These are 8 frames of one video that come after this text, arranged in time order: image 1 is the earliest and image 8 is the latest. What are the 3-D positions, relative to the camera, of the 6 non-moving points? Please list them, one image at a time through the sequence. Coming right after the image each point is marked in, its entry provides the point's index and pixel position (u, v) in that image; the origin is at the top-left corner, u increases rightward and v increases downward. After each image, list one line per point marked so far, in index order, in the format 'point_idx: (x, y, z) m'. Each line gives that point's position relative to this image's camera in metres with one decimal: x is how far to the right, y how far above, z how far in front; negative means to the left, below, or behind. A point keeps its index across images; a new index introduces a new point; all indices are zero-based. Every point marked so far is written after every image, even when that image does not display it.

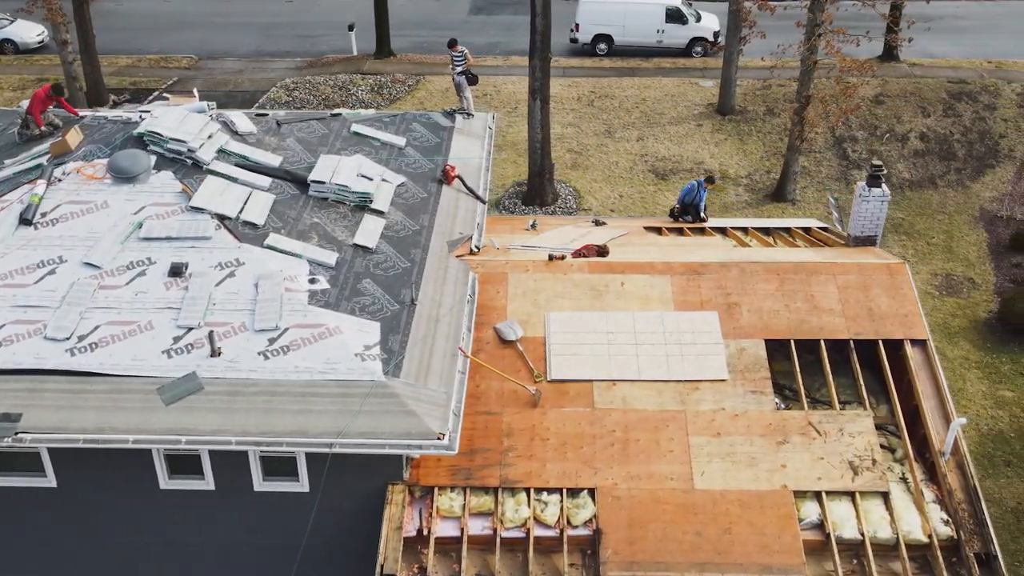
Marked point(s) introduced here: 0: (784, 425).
0: (+3.0, -1.5, +10.7) m
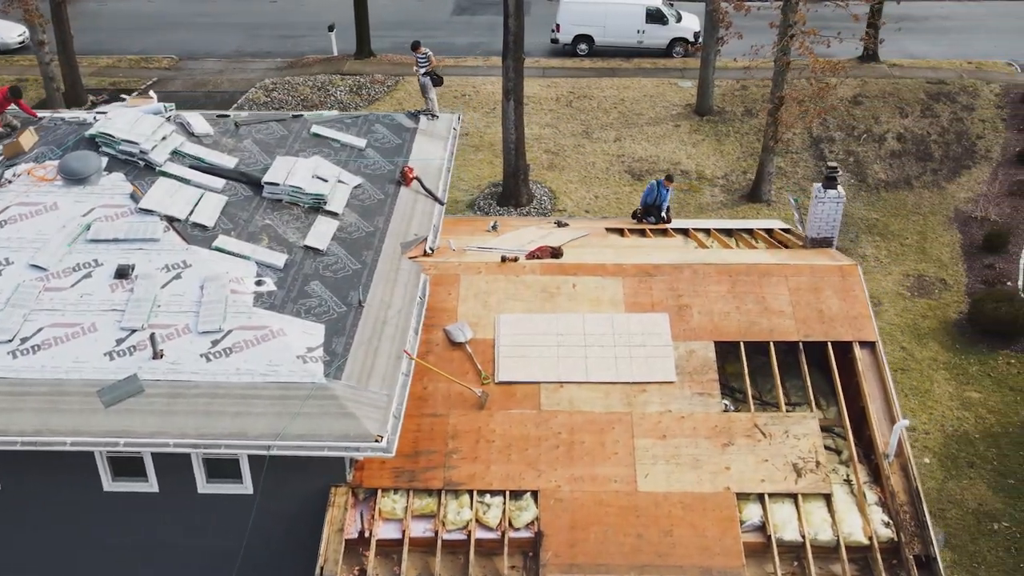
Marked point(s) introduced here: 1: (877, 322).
0: (+2.4, -1.5, +10.7) m
1: (+7.2, -0.7, +19.4) m
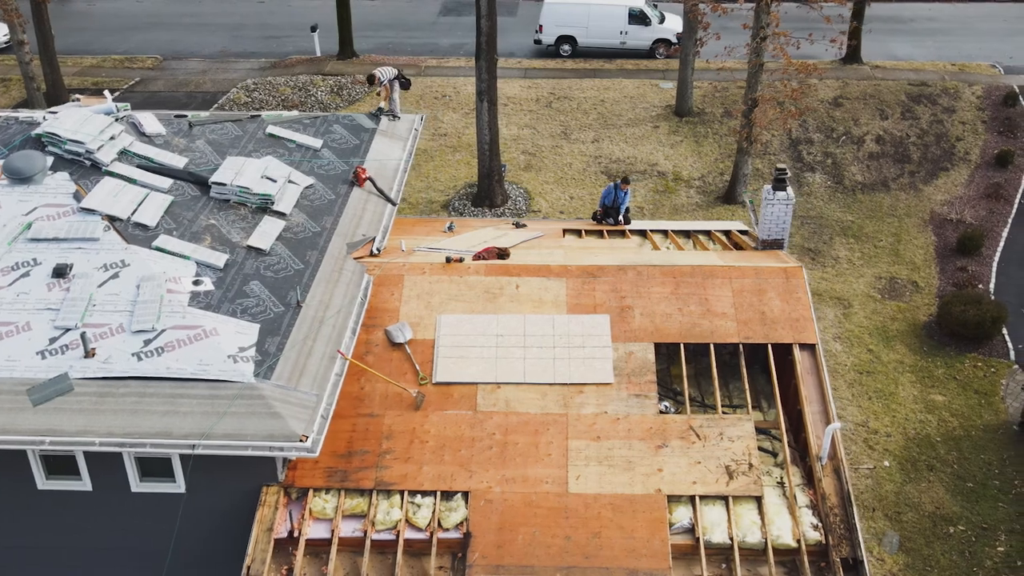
0: (+1.7, -1.5, +10.7) m
1: (+6.6, -0.7, +19.4) m
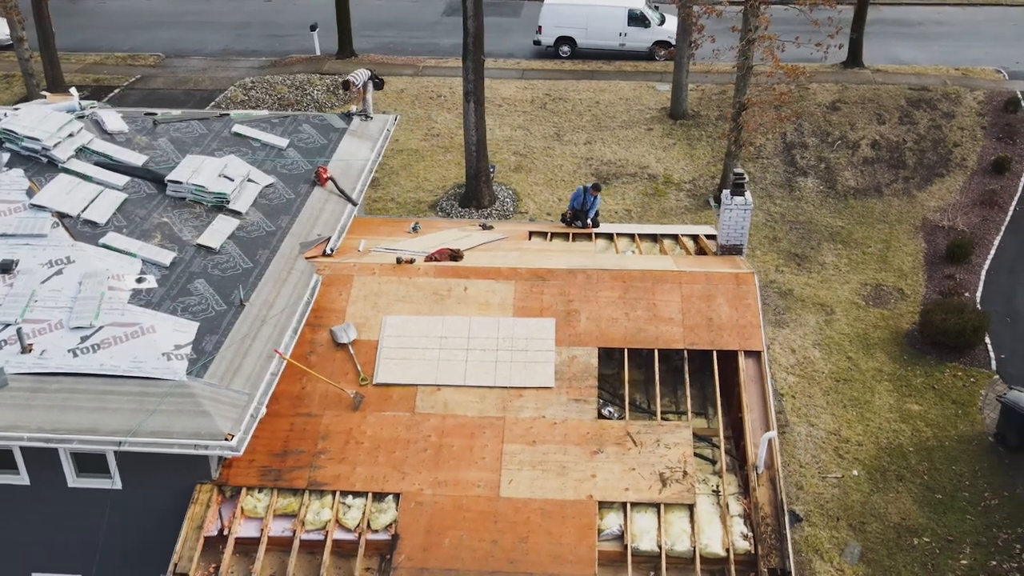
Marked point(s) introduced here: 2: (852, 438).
0: (+1.0, -1.6, +10.6) m
1: (+6.1, -0.8, +19.2) m
2: (+5.7, -2.5, +16.5) m
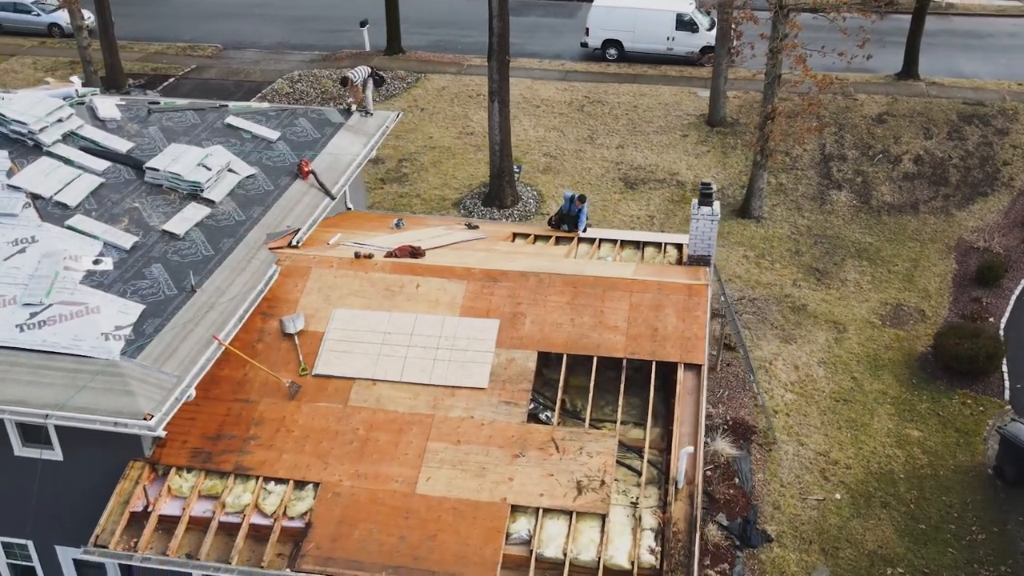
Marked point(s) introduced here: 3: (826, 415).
0: (+0.2, -1.6, +10.6) m
1: (+6.1, -1.2, +18.7) m
2: (+5.4, -2.8, +16.0) m
3: (+5.4, -2.2, +17.0) m
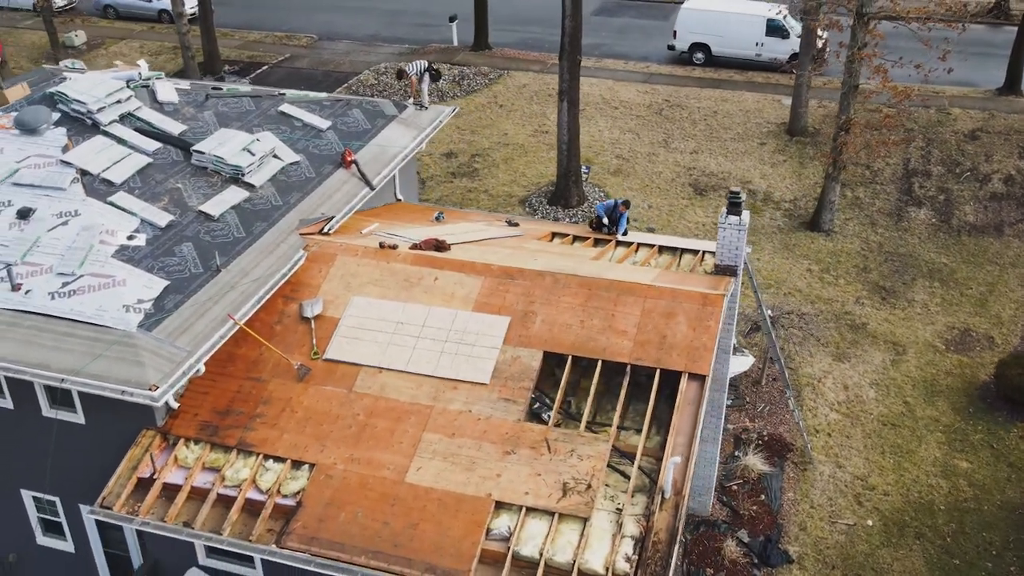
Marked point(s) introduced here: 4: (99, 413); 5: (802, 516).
0: (+0.1, -1.6, +10.6) m
1: (+6.9, -1.5, +18.0) m
2: (+5.8, -3.1, +15.5) m
3: (+6.0, -2.5, +16.4) m
4: (-4.7, -1.4, +11.2) m
5: (+4.4, -3.4, +14.9) m
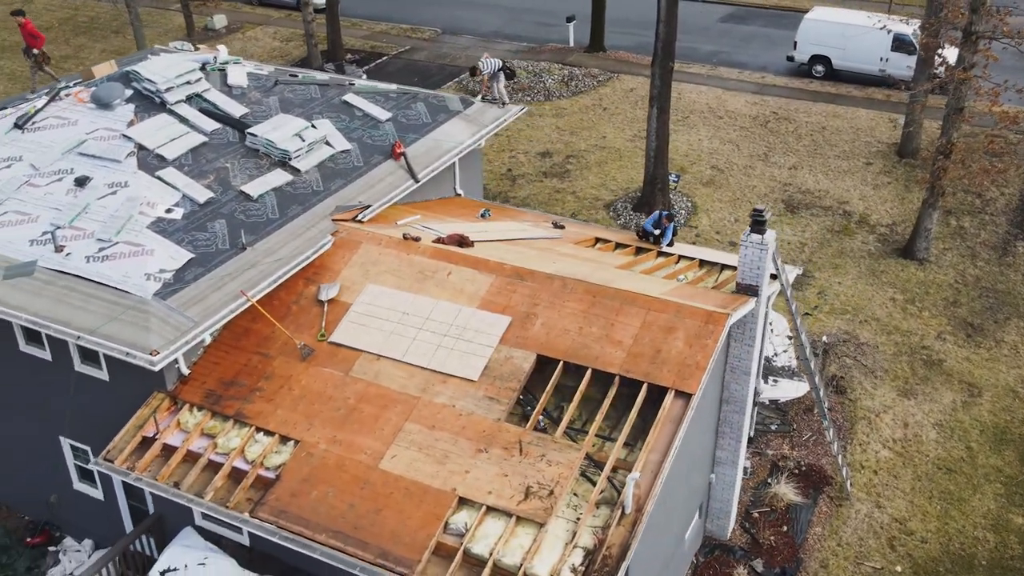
0: (-0.2, -1.6, +10.7) m
1: (+7.7, -2.2, +16.9) m
2: (+6.0, -3.6, +14.6) m
3: (+6.4, -3.0, +15.5) m
4: (-4.8, -1.0, +12.0) m
5: (+4.5, -3.8, +14.2) m
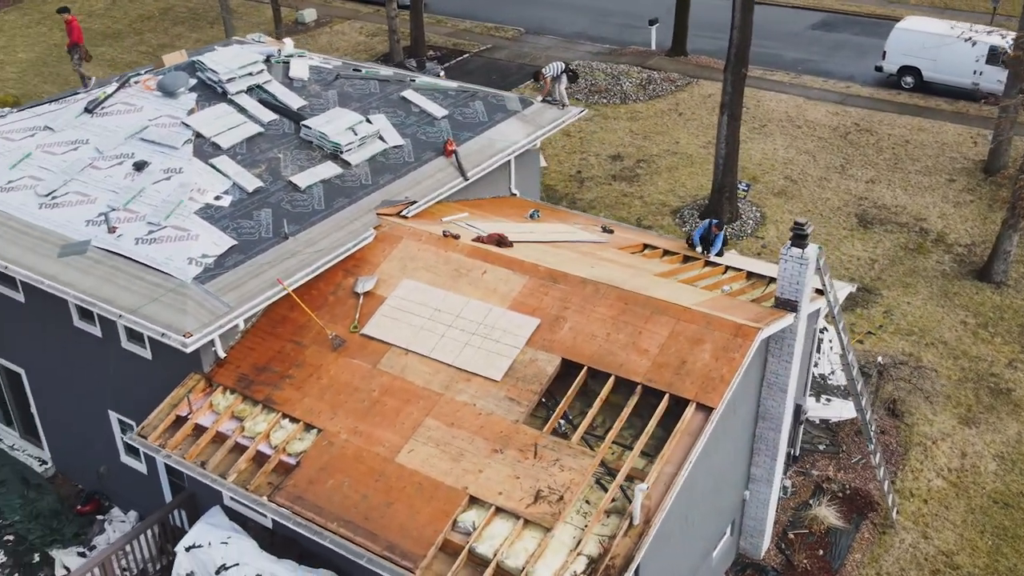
0: (0.0, -1.6, +10.7) m
1: (+8.4, -2.6, +16.1) m
2: (+6.4, -4.0, +14.0) m
3: (+7.0, -3.4, +14.9) m
4: (-4.4, -0.8, +12.4) m
5: (+4.9, -4.1, +13.8) m
